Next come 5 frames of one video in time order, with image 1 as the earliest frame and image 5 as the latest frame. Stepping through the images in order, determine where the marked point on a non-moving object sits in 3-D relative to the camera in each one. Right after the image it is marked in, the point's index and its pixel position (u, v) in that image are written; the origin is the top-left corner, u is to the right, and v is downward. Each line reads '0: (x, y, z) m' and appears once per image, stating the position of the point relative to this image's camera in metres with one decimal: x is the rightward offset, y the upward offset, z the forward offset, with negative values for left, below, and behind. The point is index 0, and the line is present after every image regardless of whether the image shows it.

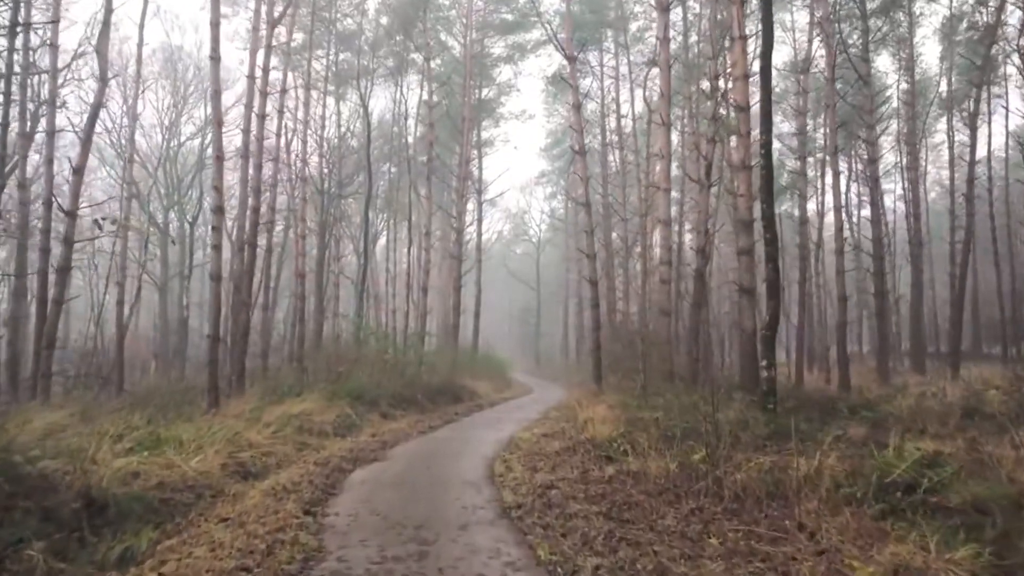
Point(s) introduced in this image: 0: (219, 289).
0: (-4.7, 0.0, +11.5) m
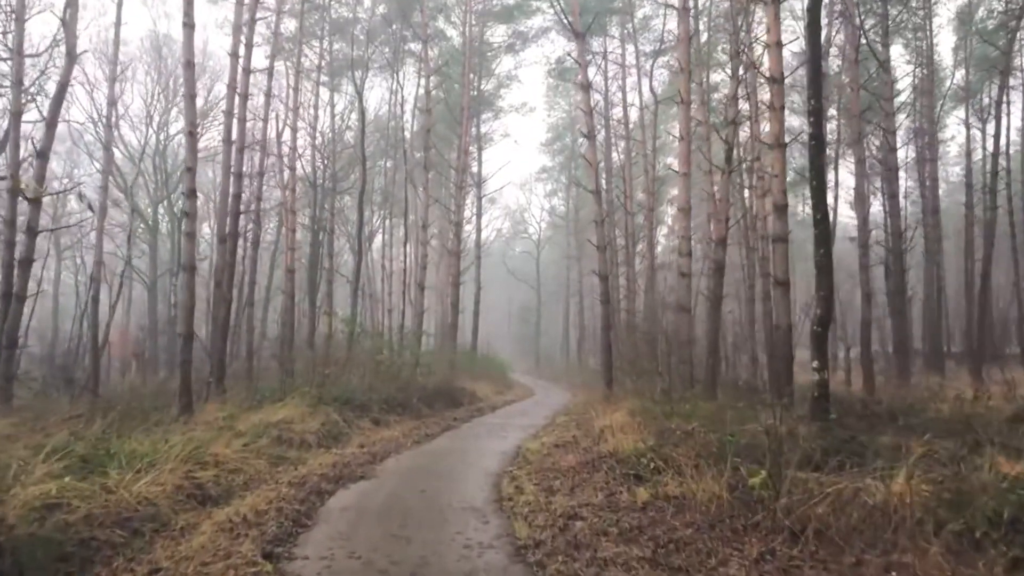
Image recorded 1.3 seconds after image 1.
0: (-4.6, +0.1, +10.4) m
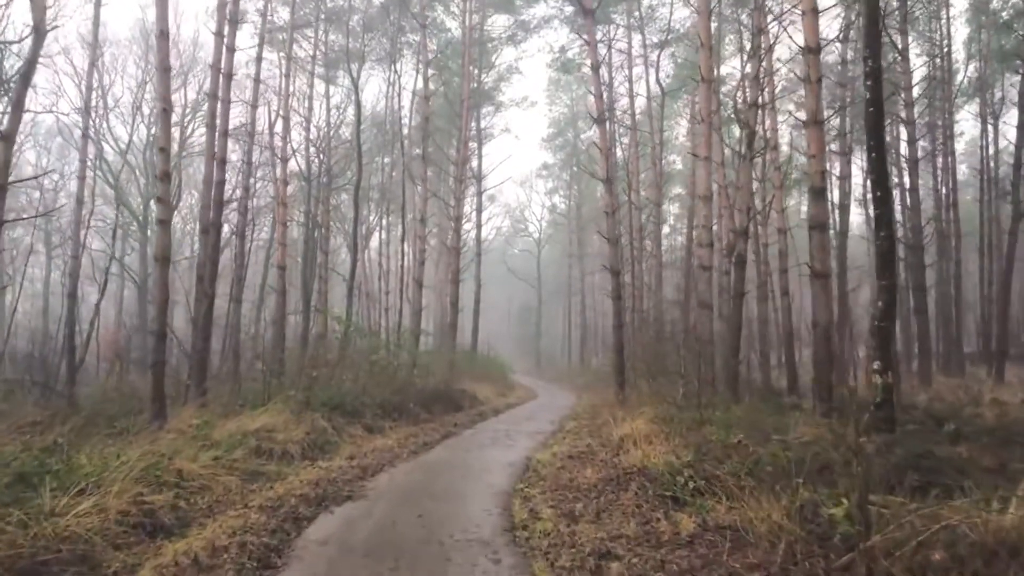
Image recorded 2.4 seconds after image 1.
0: (-4.5, +0.2, +9.4) m
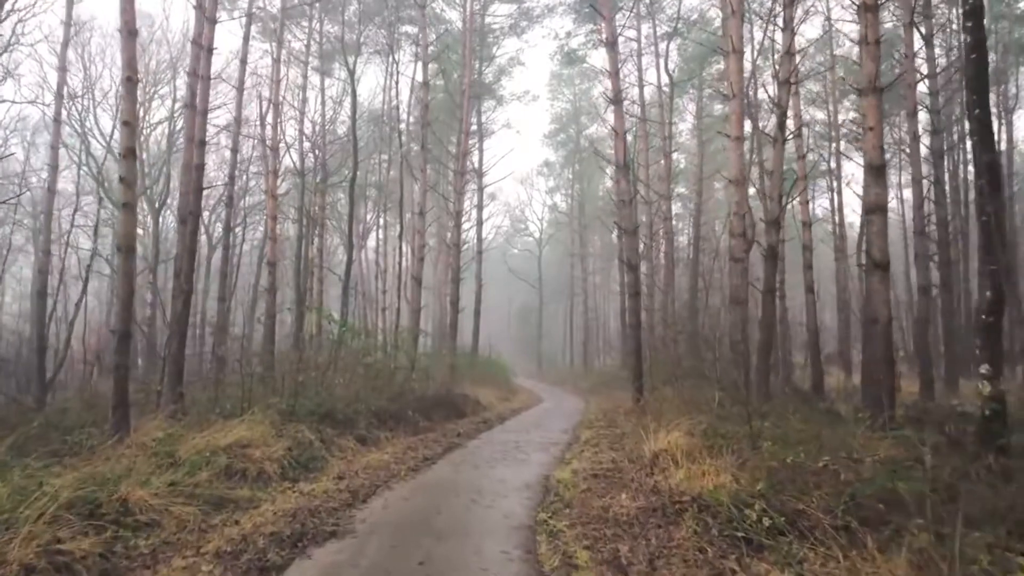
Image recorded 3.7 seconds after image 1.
0: (-4.4, +0.2, +8.3) m
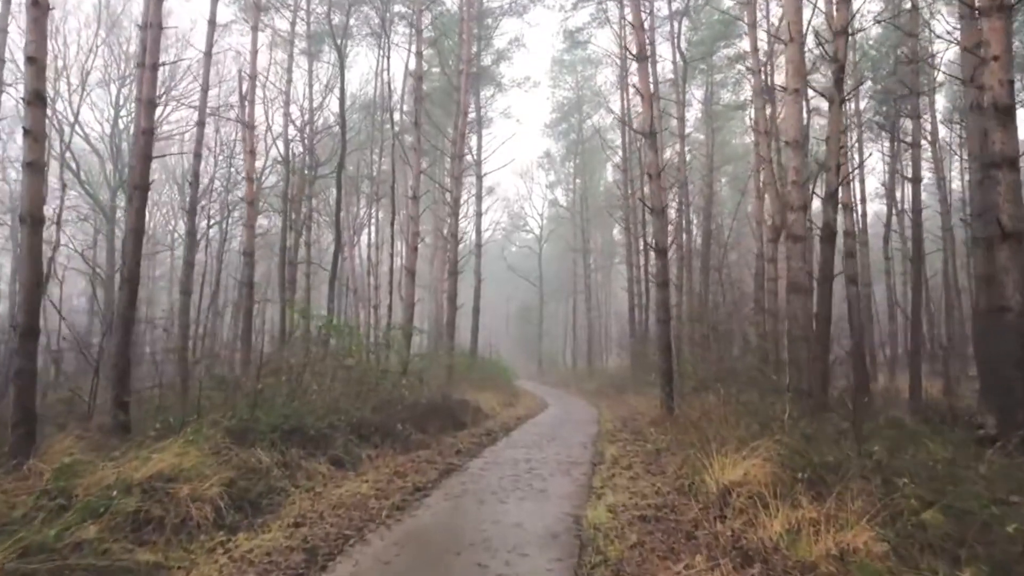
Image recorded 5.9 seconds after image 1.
0: (-4.3, +0.4, +6.5) m
